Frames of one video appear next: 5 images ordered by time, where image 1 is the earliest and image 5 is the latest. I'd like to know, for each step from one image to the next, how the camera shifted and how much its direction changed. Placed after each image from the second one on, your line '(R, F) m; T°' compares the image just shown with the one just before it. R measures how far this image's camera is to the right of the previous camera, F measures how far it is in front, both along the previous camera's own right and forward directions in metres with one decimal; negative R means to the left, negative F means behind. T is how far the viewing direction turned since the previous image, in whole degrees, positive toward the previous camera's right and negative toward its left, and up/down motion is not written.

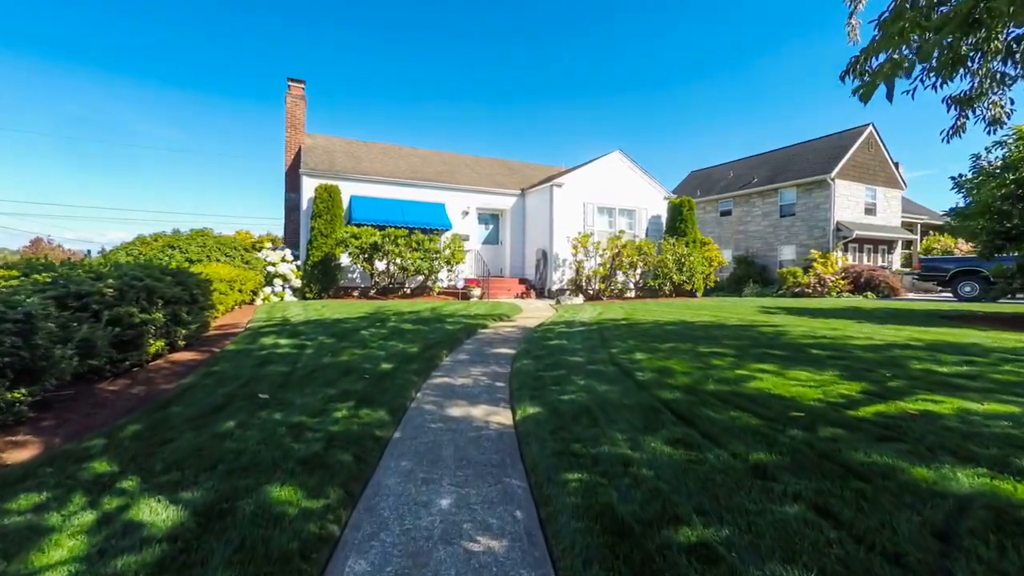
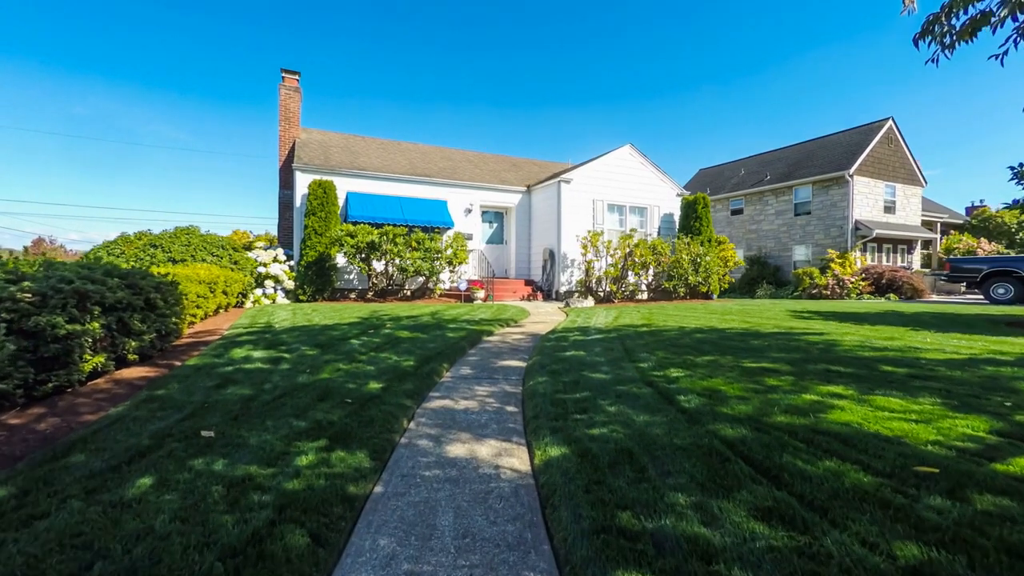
(-0.1, +0.8) m; 0°
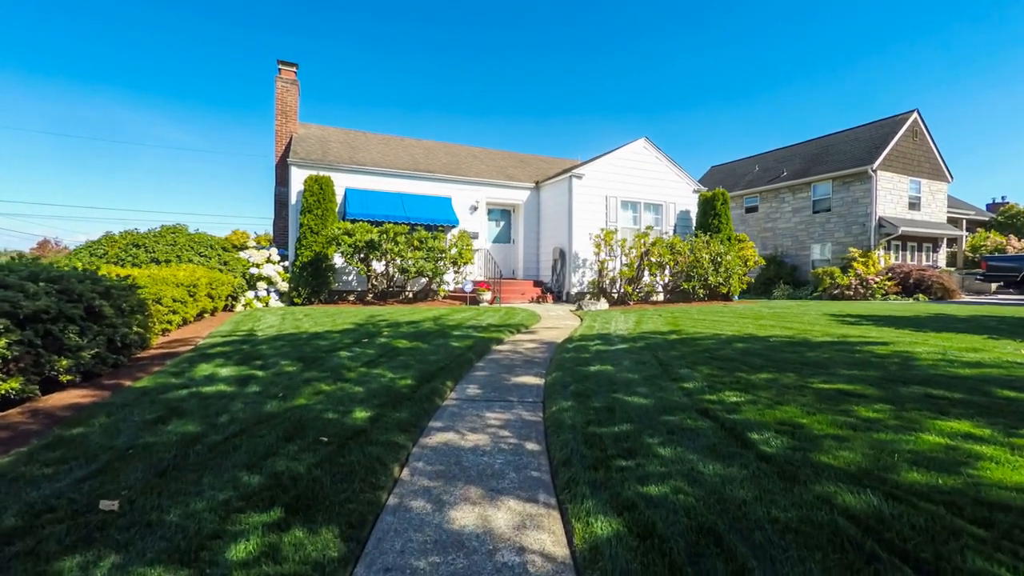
(-0.1, +0.8) m; -1°
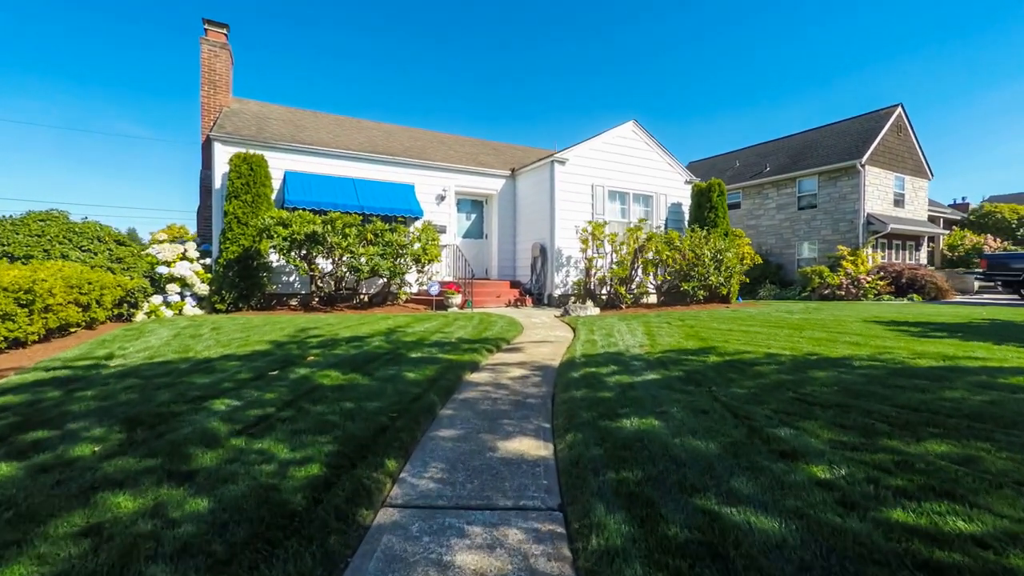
(-0.1, +1.9) m; +4°
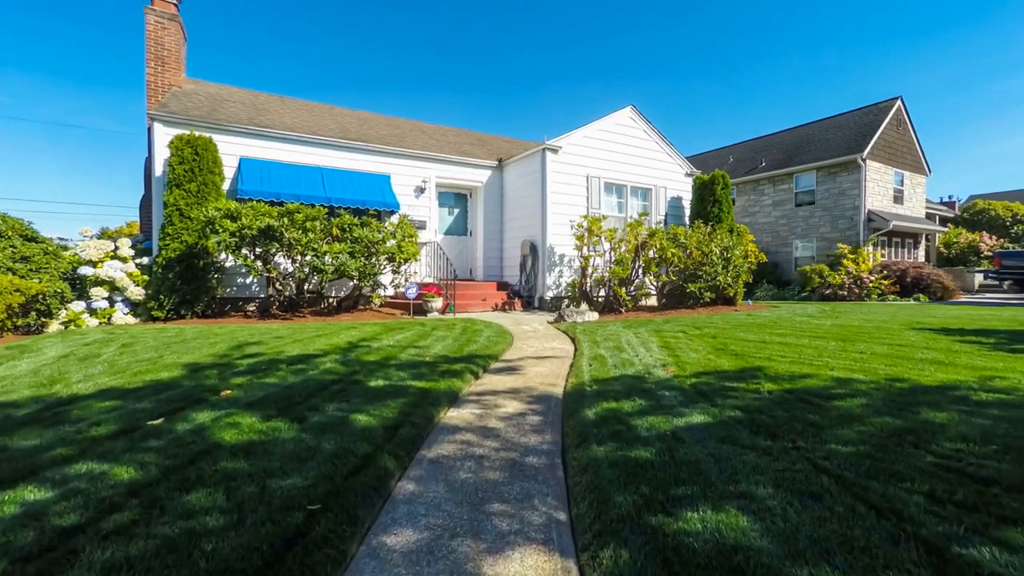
(0.0, +1.2) m; +2°
